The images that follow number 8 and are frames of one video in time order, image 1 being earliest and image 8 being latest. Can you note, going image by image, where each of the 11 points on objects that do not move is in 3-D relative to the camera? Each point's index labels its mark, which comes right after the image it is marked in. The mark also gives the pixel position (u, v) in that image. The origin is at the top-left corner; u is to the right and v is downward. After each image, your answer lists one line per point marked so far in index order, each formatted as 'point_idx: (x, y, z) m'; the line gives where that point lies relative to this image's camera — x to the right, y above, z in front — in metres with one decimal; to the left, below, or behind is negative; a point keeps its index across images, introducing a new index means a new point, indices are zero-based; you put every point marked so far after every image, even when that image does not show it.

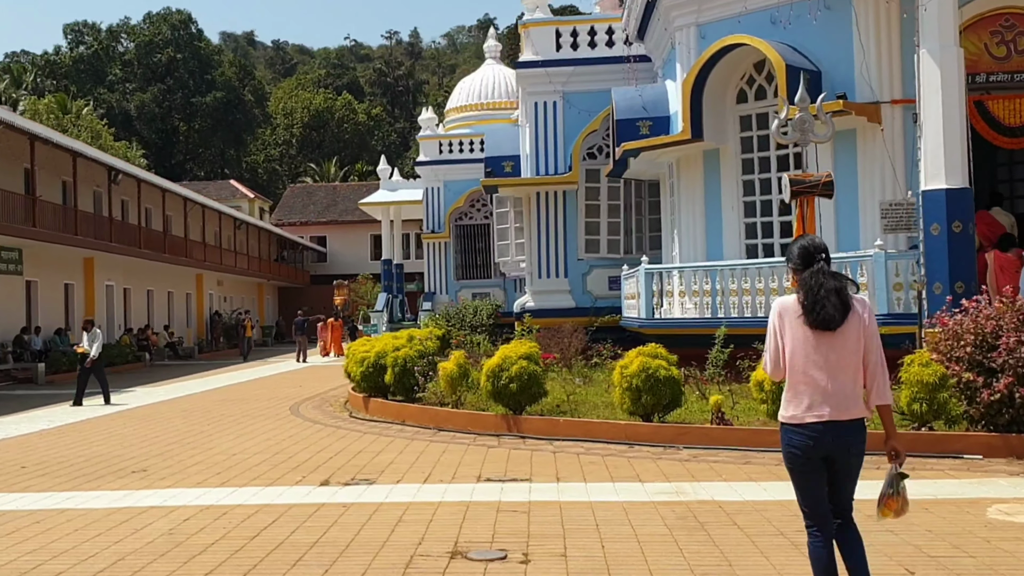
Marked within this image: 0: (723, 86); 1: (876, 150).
0: (+2.2, +2.2, +12.6) m
1: (+3.5, +1.3, +11.4) m
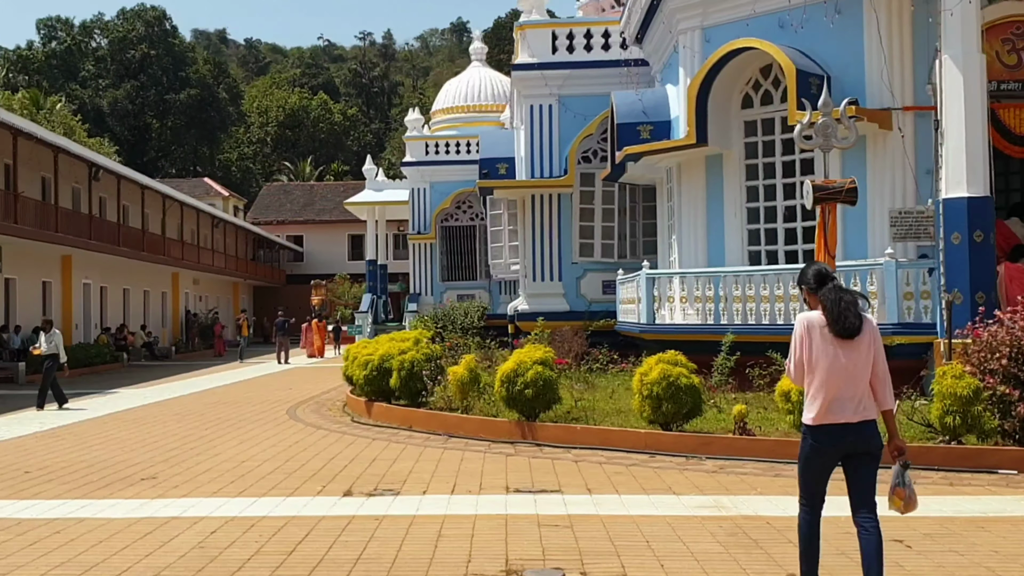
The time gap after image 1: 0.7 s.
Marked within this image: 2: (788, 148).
0: (+2.3, +2.1, +12.5) m
1: (+3.6, +1.2, +11.3) m
2: (+2.9, +1.5, +12.3) m
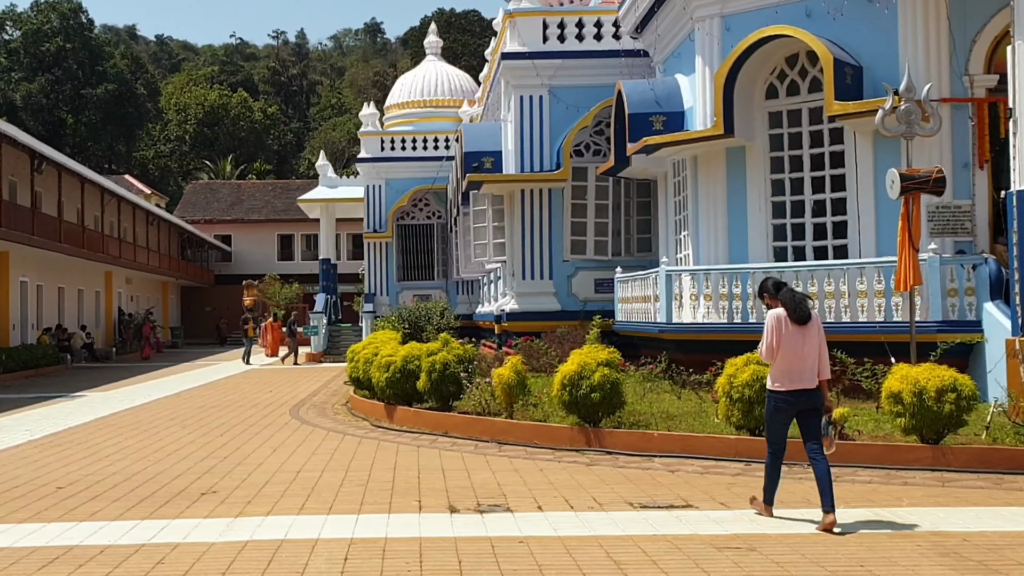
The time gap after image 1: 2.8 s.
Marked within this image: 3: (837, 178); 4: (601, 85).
0: (+2.4, +2.1, +12.0) m
1: (+3.8, +1.3, +10.9) m
2: (+3.0, +1.5, +11.9) m
3: (+3.2, +1.1, +11.7) m
4: (+1.3, +2.8, +16.5) m
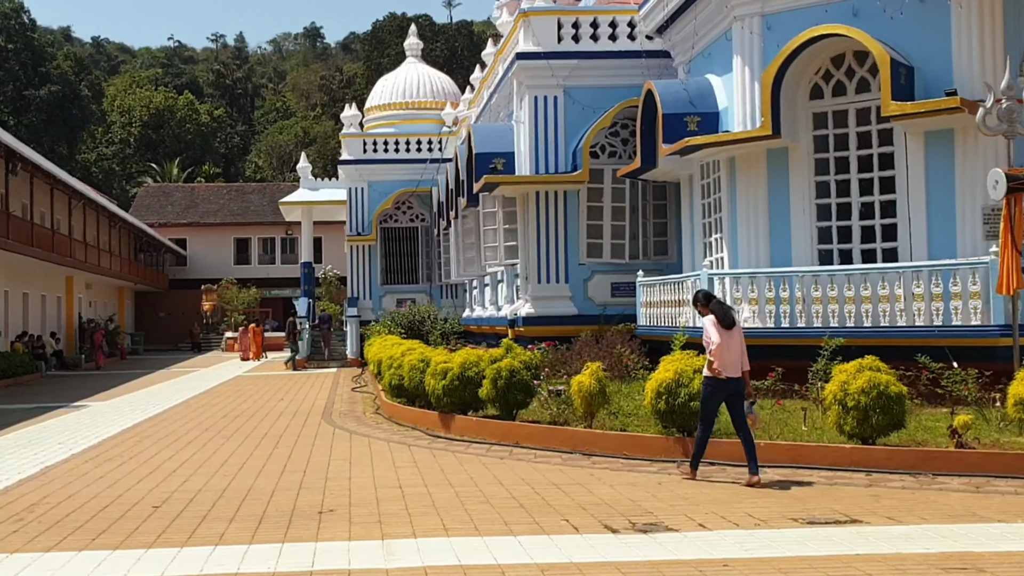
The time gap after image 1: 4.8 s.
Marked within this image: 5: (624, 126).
0: (+2.8, +2.1, +11.8) m
1: (+4.3, +1.2, +10.8) m
2: (+3.5, +1.5, +11.7) m
3: (+3.6, +1.1, +11.6) m
4: (+1.5, +2.8, +16.2) m
5: (+1.5, +2.2, +16.2) m
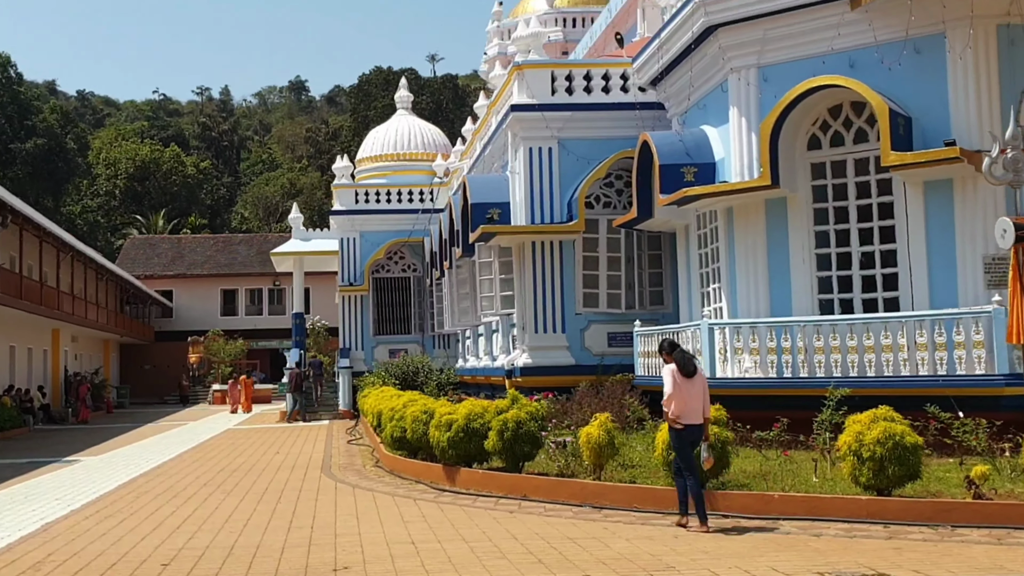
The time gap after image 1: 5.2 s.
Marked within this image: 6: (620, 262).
0: (+2.8, +1.6, +11.9) m
1: (+4.3, +0.8, +10.8) m
2: (+3.5, +1.0, +11.8) m
3: (+3.7, +0.6, +11.6) m
4: (+1.4, +2.1, +16.3) m
5: (+1.5, +1.5, +16.3) m
6: (+1.5, +0.3, +16.1) m
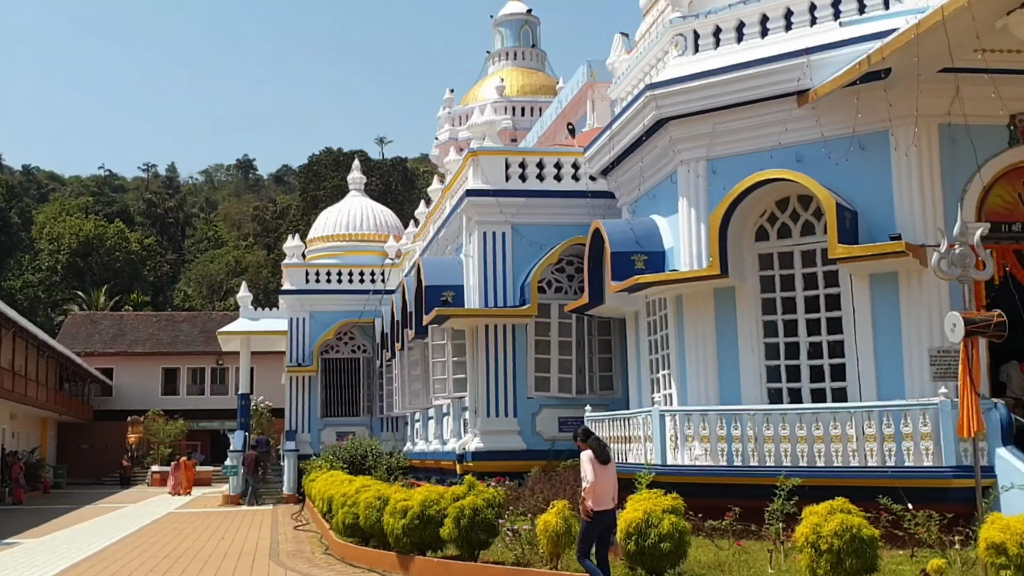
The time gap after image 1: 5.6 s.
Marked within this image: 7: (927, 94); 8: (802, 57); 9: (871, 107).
0: (+2.4, +0.7, +12.2) m
1: (+3.9, -0.1, +11.1) m
2: (+3.0, +0.1, +12.0) m
3: (+3.2, -0.3, +11.8) m
4: (+0.8, +0.9, +16.5) m
5: (+0.8, +0.3, +16.4) m
6: (+0.8, -0.8, +16.2) m
7: (+3.8, +1.8, +11.0) m
8: (+2.8, +2.2, +11.5) m
9: (+3.4, +1.7, +11.3) m
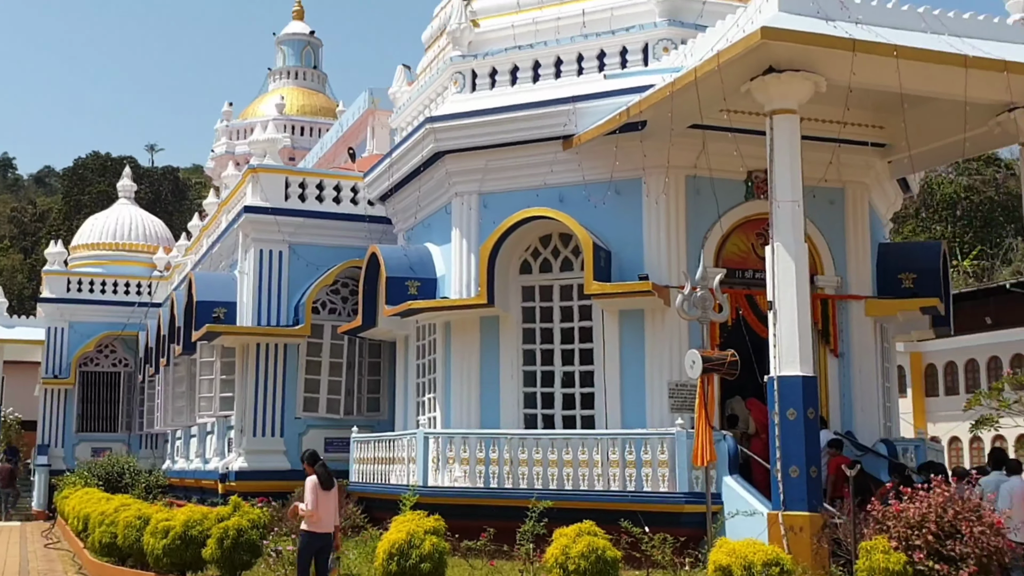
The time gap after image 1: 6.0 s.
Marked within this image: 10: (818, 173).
0: (0.0, +0.4, +12.7) m
1: (+1.6, -0.4, +12.0) m
2: (+0.6, -0.3, +12.7) m
3: (+0.8, -0.7, +12.5) m
4: (-2.4, +0.6, +16.7) m
5: (-2.4, 0.0, +16.7) m
6: (-2.4, -1.1, +16.4) m
7: (+1.7, +1.4, +11.9) m
8: (+0.6, +1.9, +12.2) m
9: (+1.2, +1.4, +12.1) m
10: (+3.1, +1.1, +11.9) m
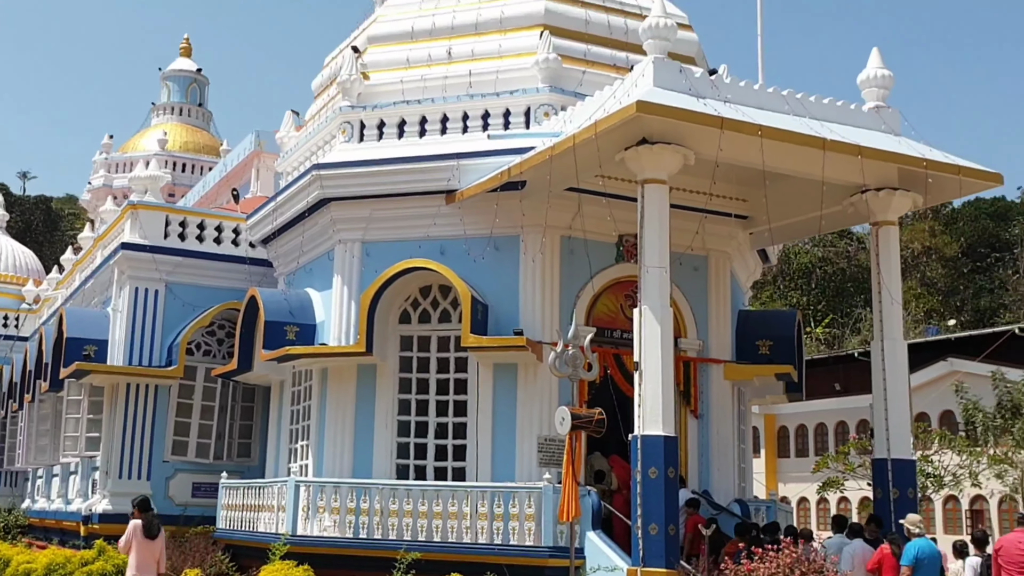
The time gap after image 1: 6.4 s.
0: (-1.3, -0.2, +12.9) m
1: (+0.4, -1.0, +12.3) m
2: (-0.7, -0.9, +12.9) m
3: (-0.5, -1.2, +12.8) m
4: (-4.1, 0.0, +16.7) m
5: (-4.1, -0.6, +16.6) m
6: (-4.1, -1.7, +16.3) m
7: (+0.4, +0.8, +12.3) m
8: (-0.6, +1.4, +12.5) m
9: (0.0, +0.8, +12.4) m
10: (+1.8, +0.5, +12.4) m
